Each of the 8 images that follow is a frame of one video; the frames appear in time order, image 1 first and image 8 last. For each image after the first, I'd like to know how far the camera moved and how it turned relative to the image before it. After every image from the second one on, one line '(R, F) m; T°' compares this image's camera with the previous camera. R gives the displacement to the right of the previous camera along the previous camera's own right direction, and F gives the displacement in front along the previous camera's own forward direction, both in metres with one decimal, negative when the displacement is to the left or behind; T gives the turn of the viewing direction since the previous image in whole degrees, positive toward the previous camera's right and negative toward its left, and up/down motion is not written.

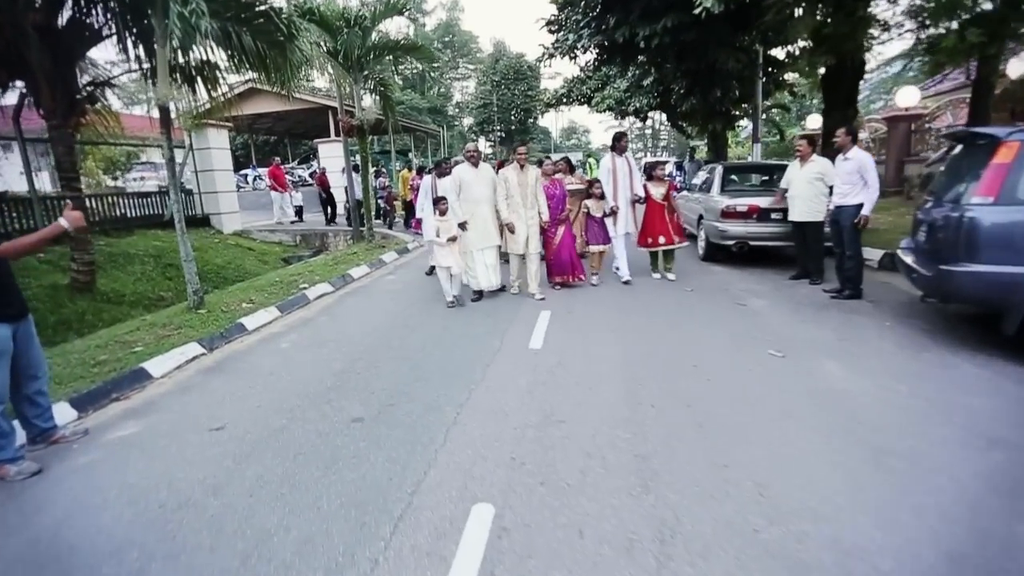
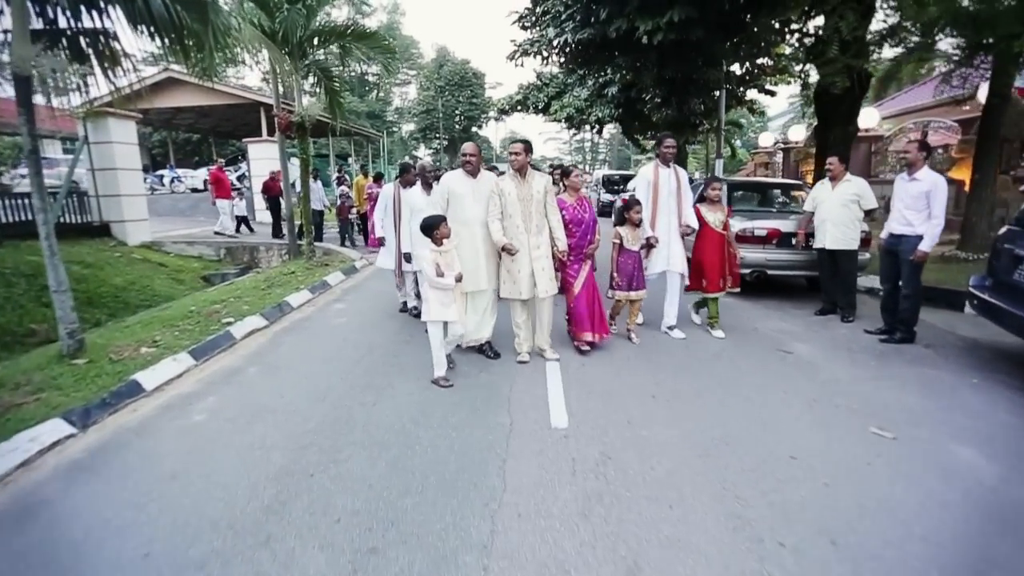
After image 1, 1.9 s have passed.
(-0.6, +1.6) m; +7°
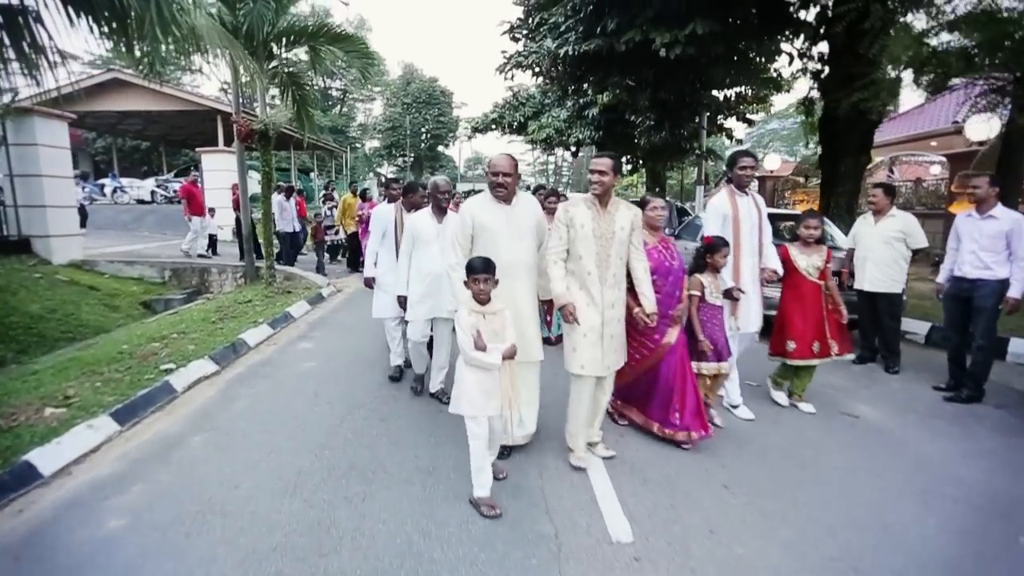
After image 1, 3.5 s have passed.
(-0.5, +1.1) m; +4°
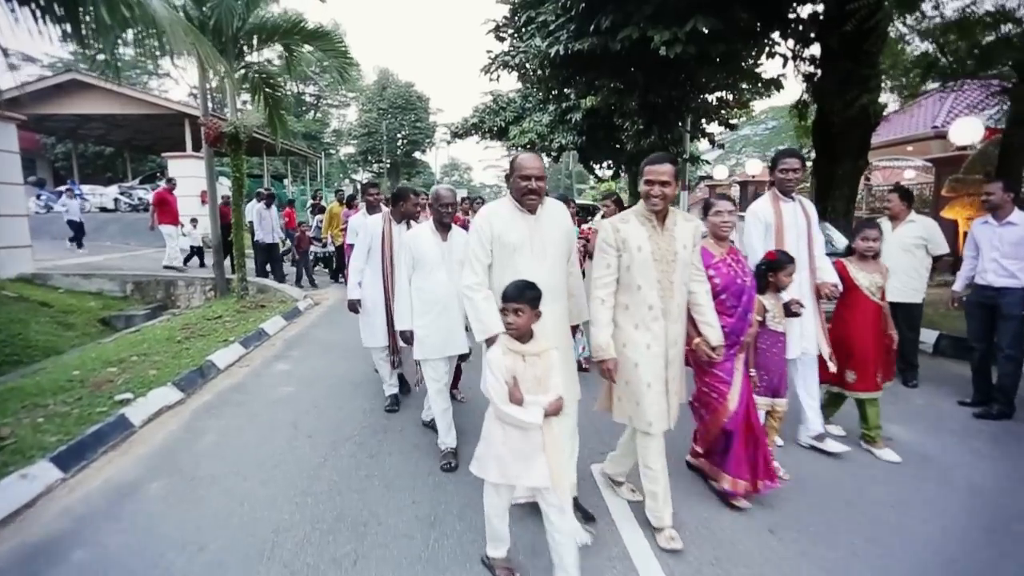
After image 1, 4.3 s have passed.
(-0.2, +0.5) m; +2°
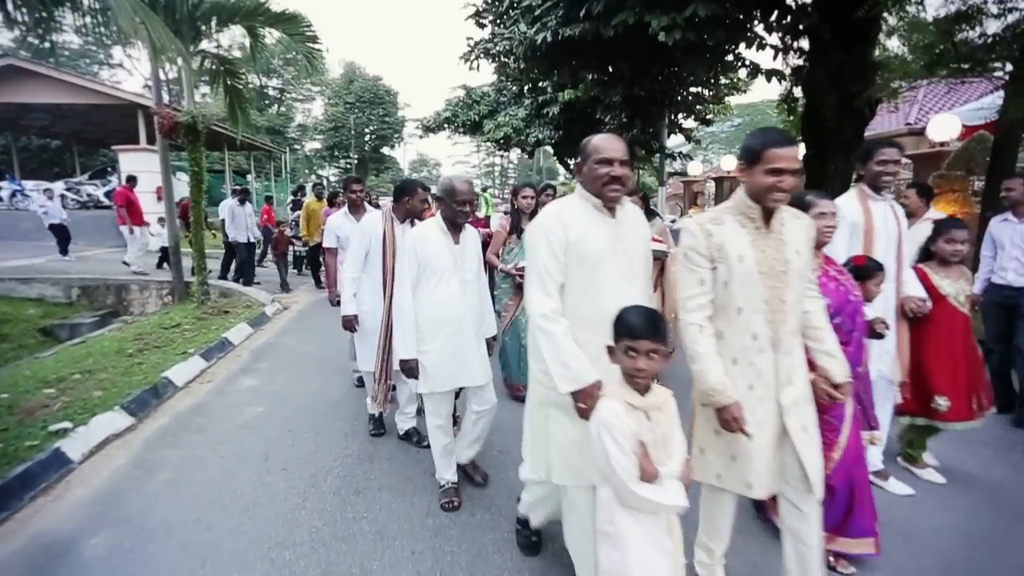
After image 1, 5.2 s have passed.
(-0.3, +0.5) m; +3°
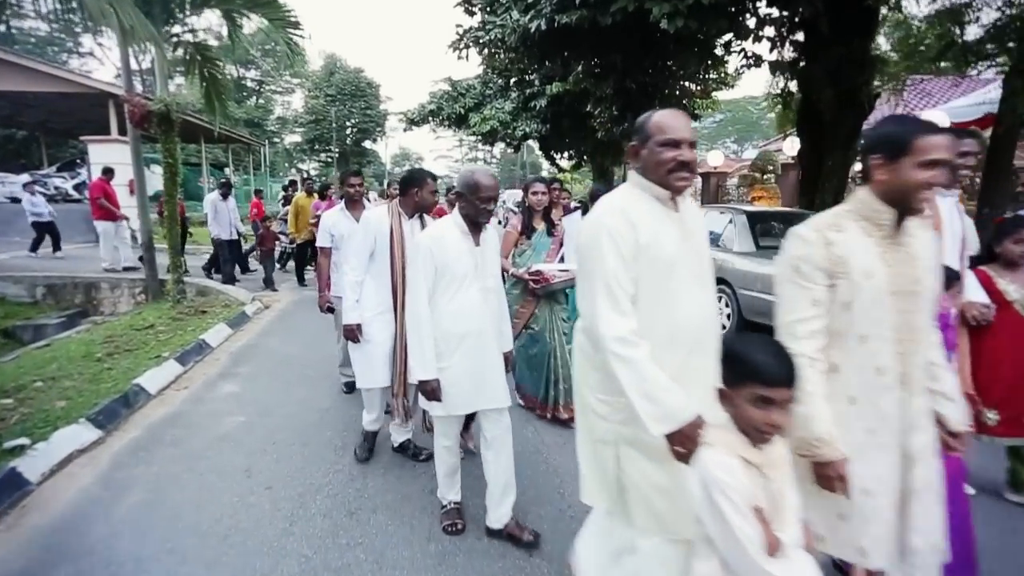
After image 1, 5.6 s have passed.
(-0.2, +0.3) m; +2°
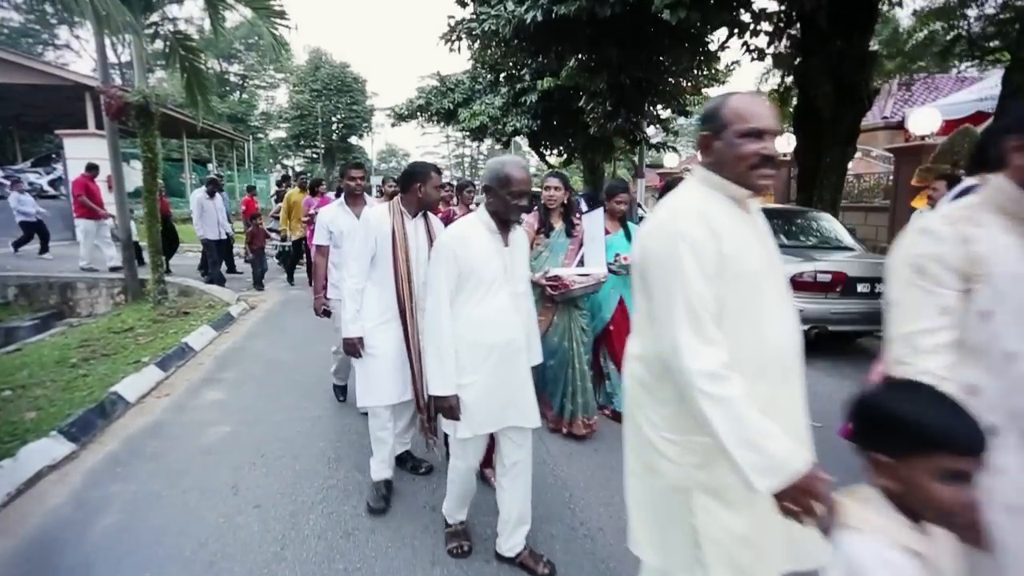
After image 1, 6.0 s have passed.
(-0.1, +0.2) m; +1°
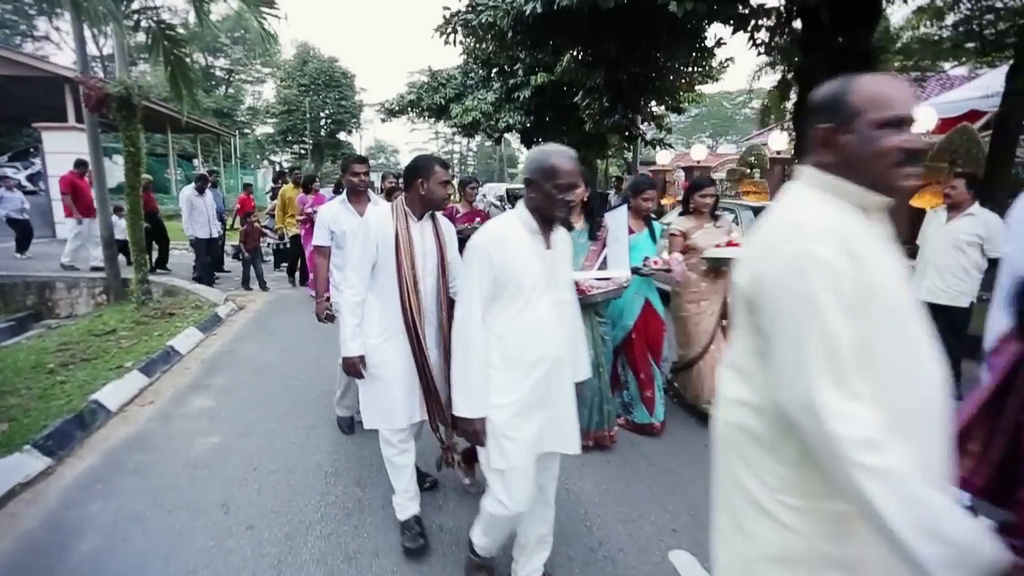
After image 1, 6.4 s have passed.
(-0.1, +0.2) m; +1°
